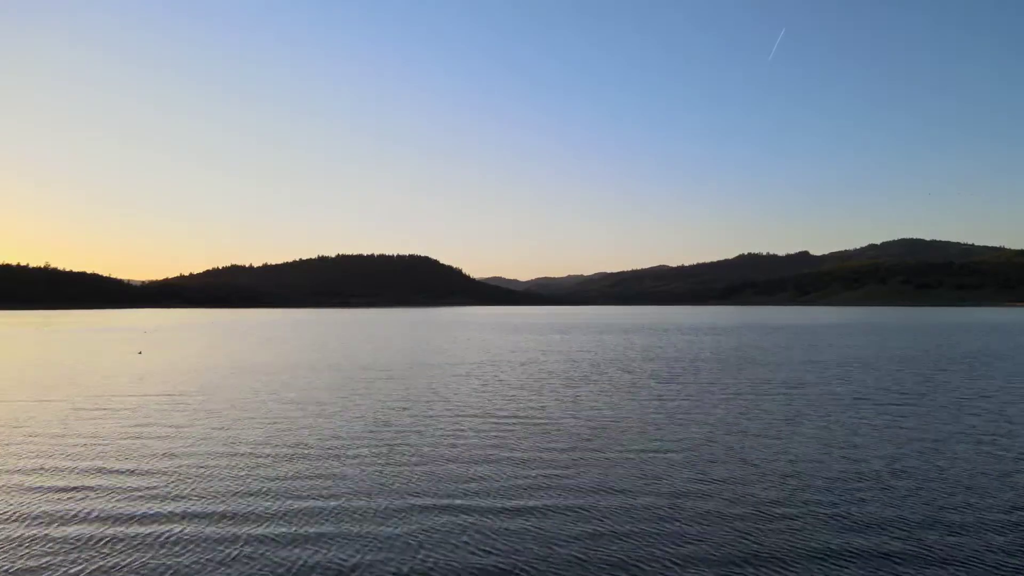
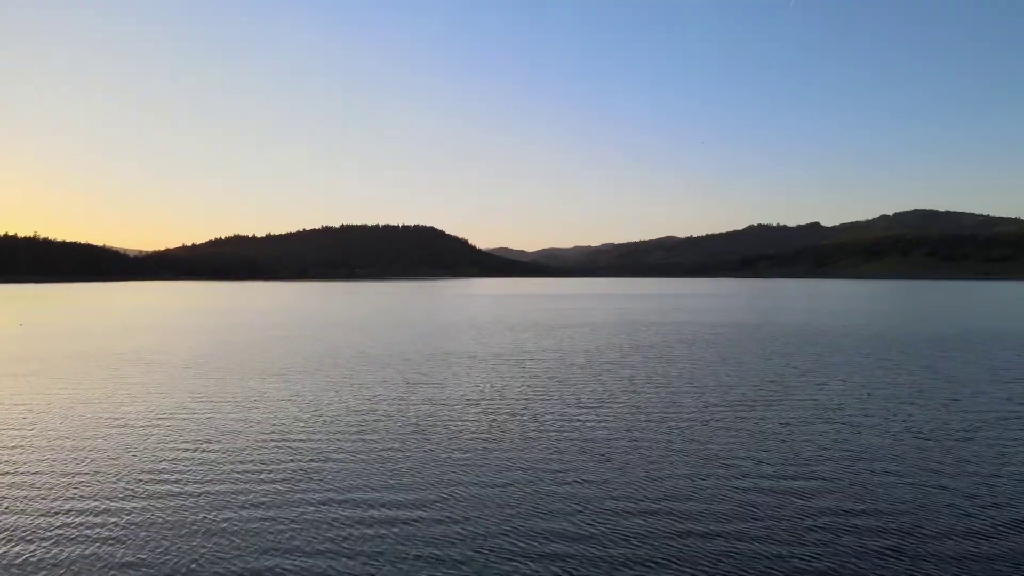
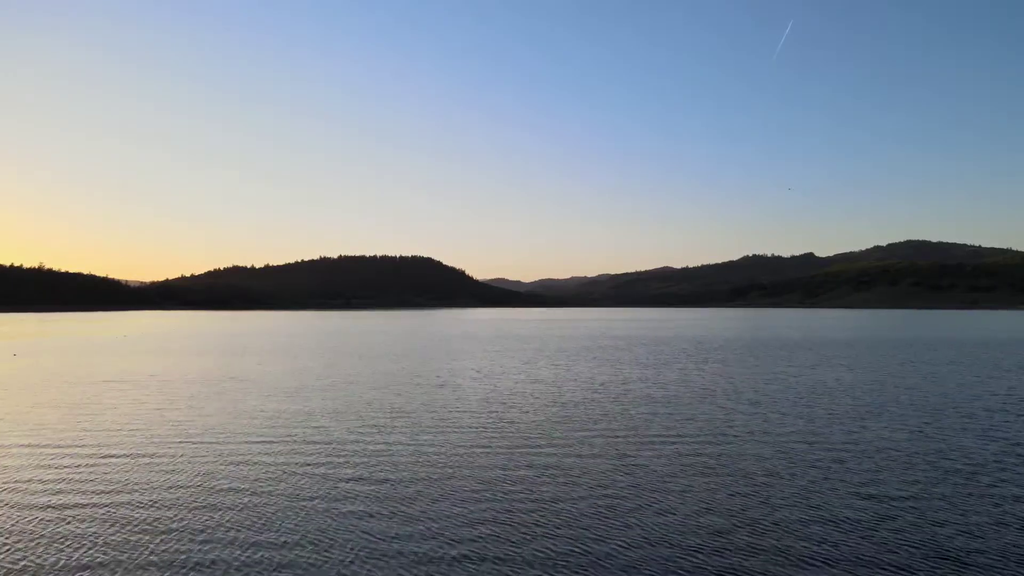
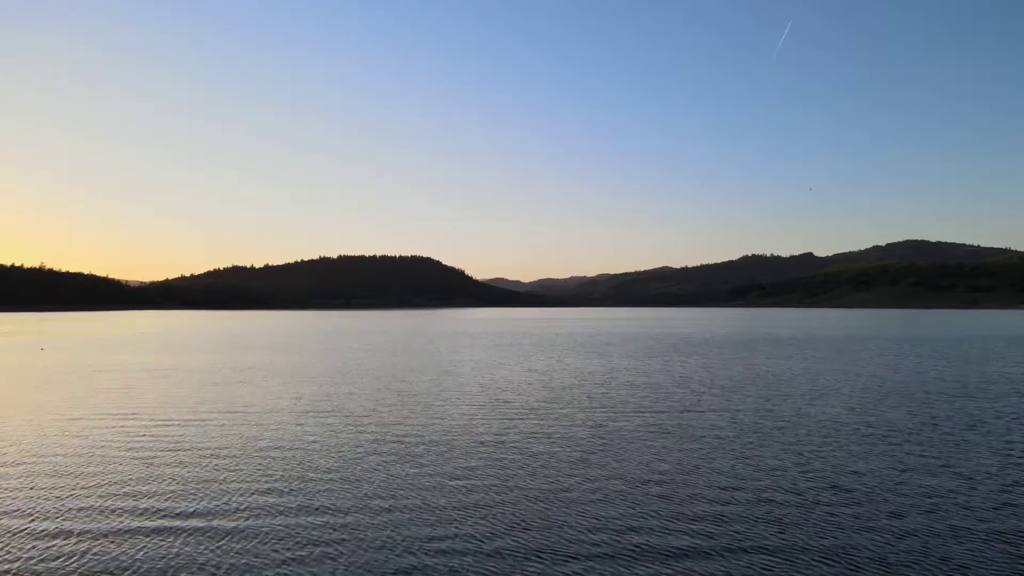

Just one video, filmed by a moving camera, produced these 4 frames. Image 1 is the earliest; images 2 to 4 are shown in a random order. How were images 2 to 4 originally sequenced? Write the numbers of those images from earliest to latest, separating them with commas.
4, 3, 2
